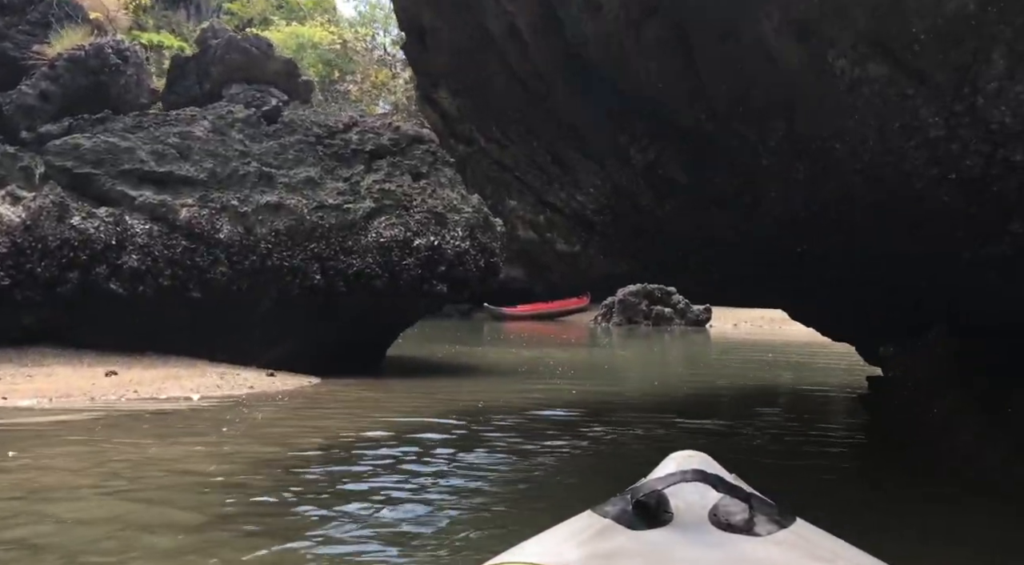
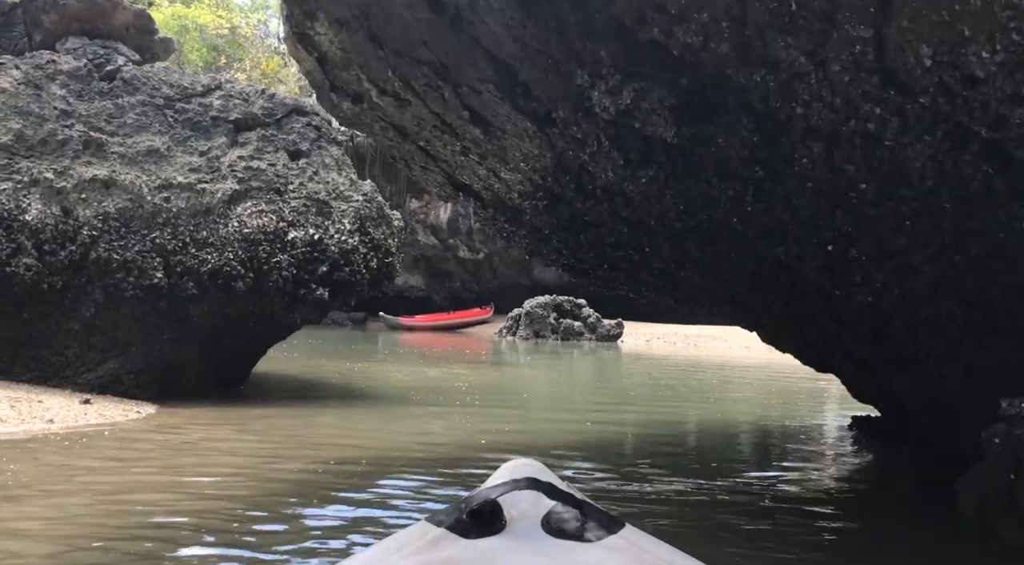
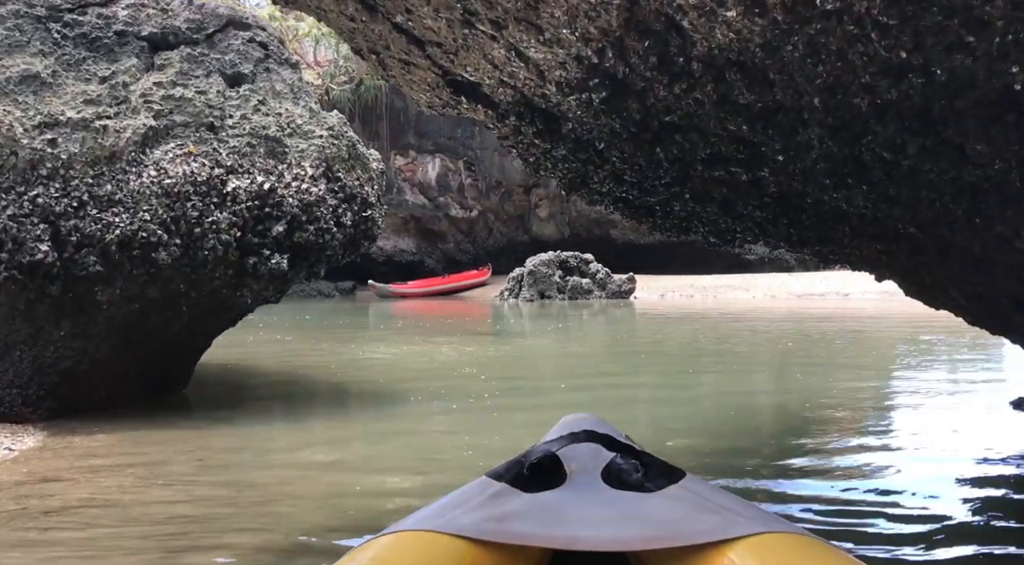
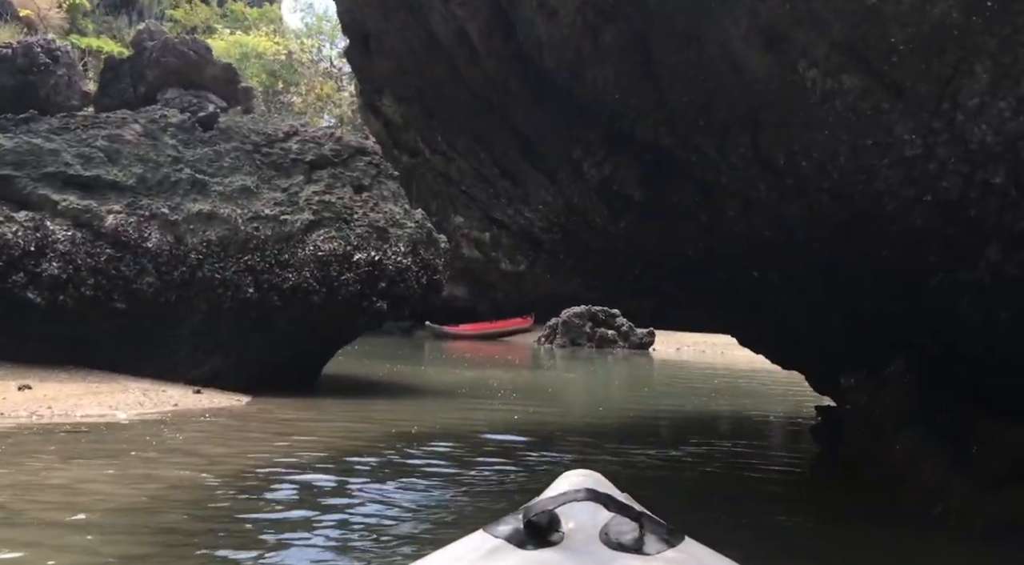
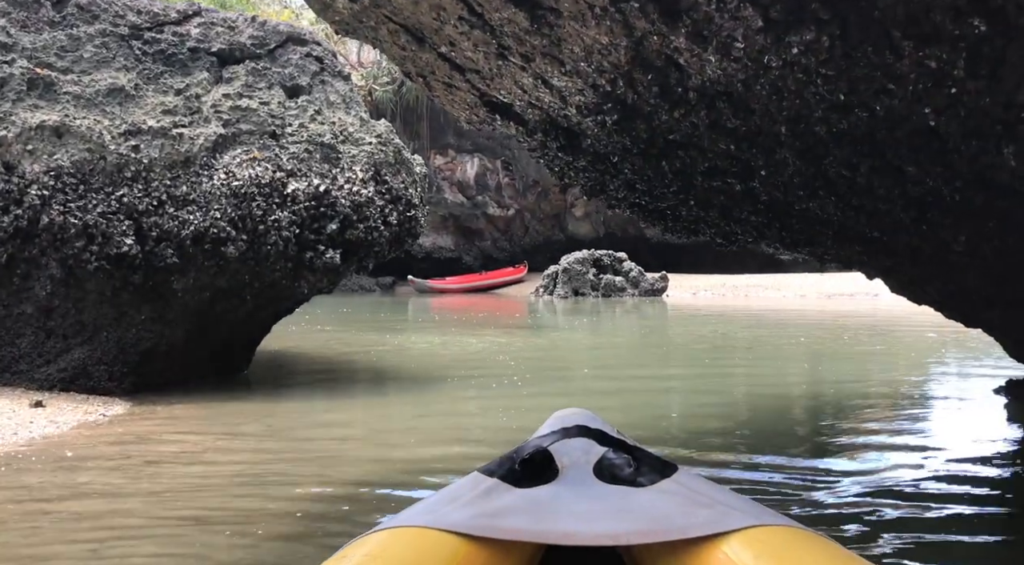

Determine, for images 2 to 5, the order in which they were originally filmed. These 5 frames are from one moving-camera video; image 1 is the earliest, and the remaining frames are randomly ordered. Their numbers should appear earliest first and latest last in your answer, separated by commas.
4, 2, 5, 3
